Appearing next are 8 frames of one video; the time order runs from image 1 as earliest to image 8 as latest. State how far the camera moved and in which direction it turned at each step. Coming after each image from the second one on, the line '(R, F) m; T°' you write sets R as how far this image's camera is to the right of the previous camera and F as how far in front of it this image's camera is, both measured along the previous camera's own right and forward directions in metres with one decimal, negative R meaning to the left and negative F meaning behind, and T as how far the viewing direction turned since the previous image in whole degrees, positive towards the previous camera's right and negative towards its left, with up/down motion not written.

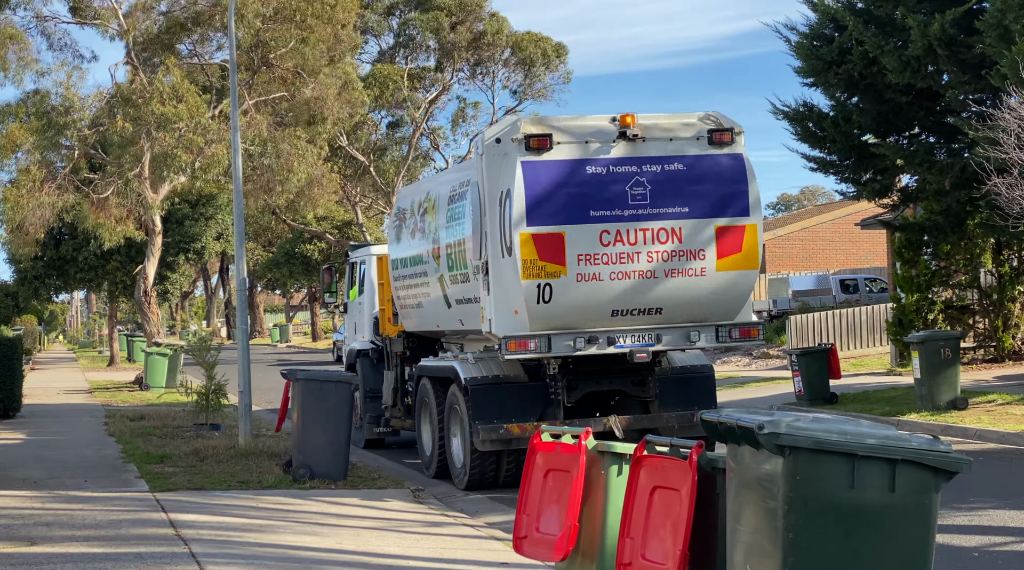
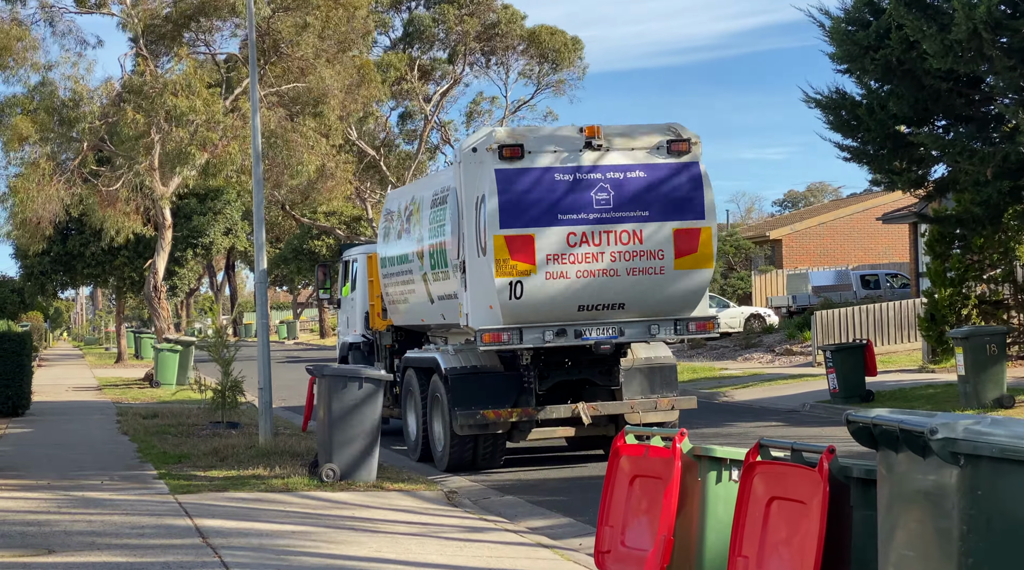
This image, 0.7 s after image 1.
(-0.3, +0.6) m; 0°
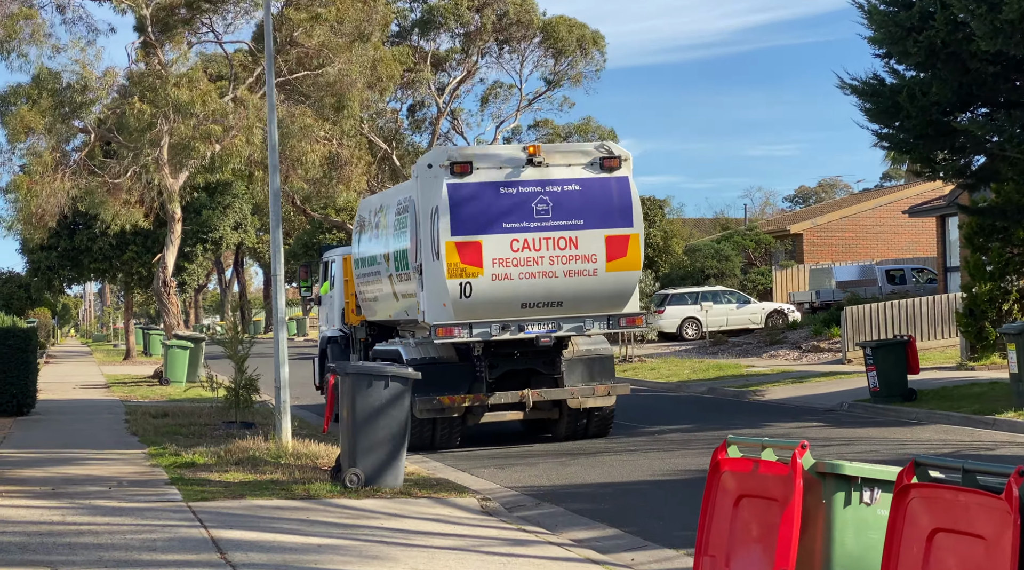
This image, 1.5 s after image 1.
(-0.2, +0.8) m; 0°
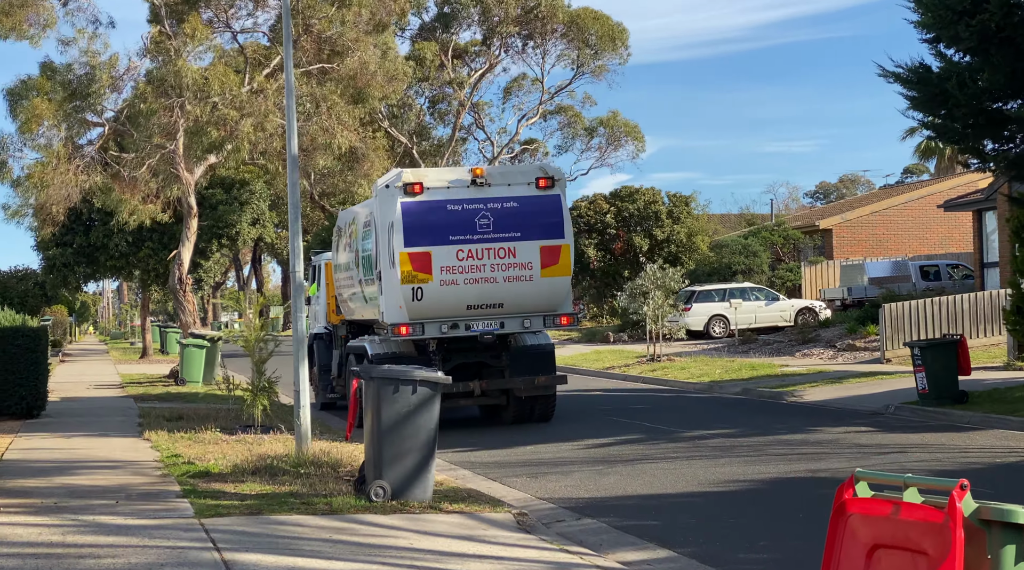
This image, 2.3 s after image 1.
(-0.2, +0.8) m; -1°
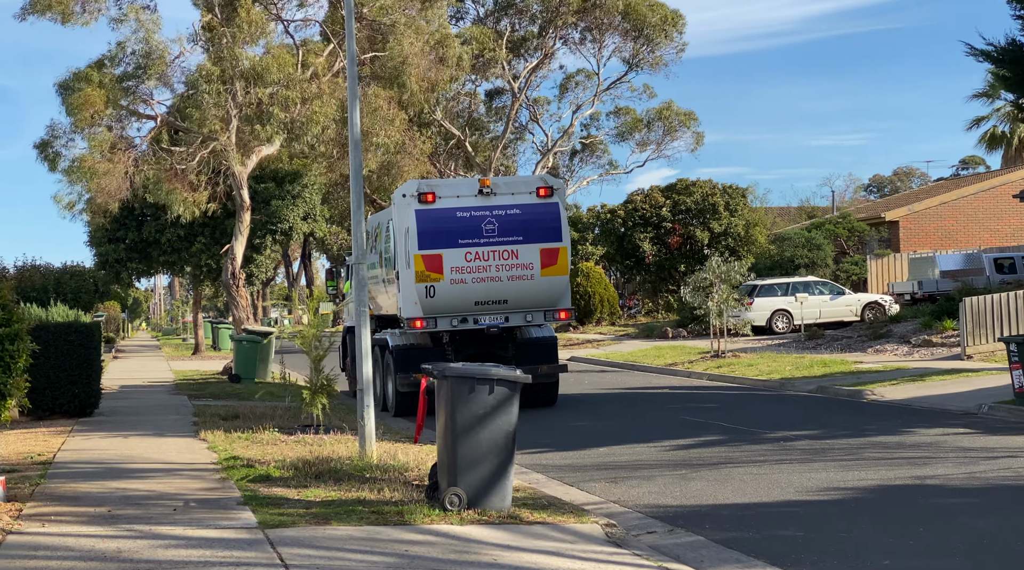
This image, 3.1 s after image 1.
(-0.3, +0.8) m; -2°
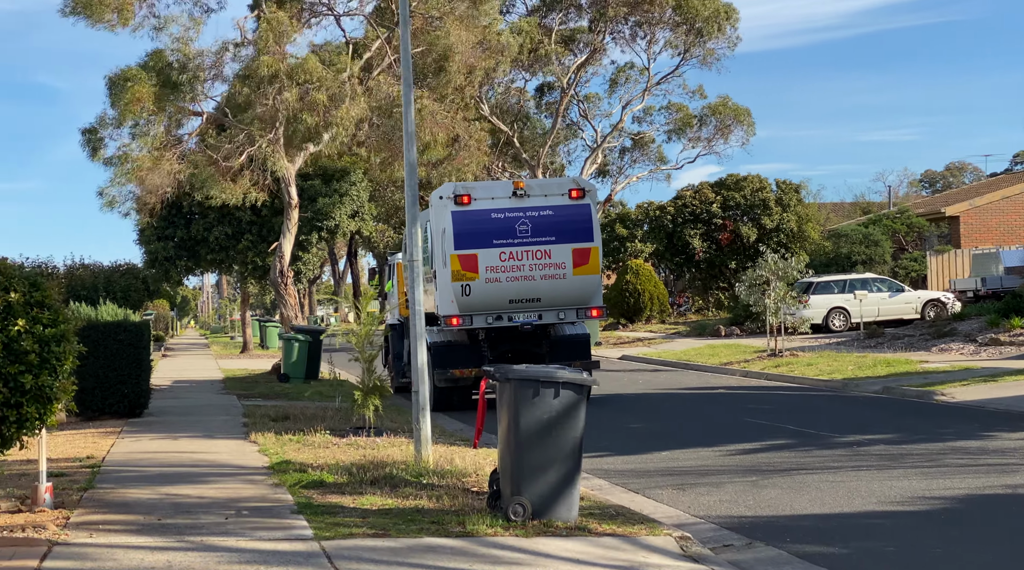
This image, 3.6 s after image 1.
(-0.2, +0.5) m; -2°
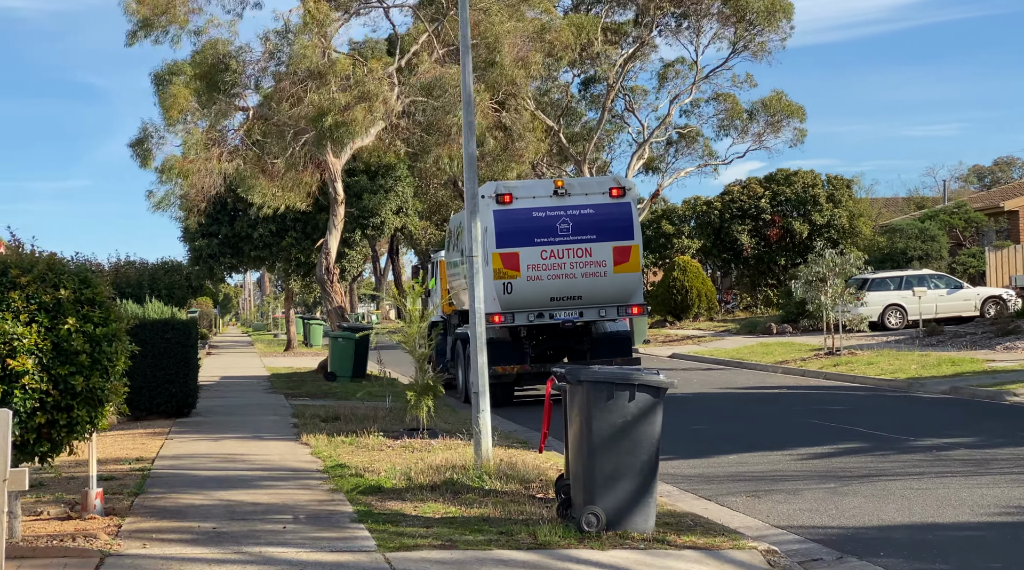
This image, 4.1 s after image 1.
(-0.2, +0.5) m; -2°
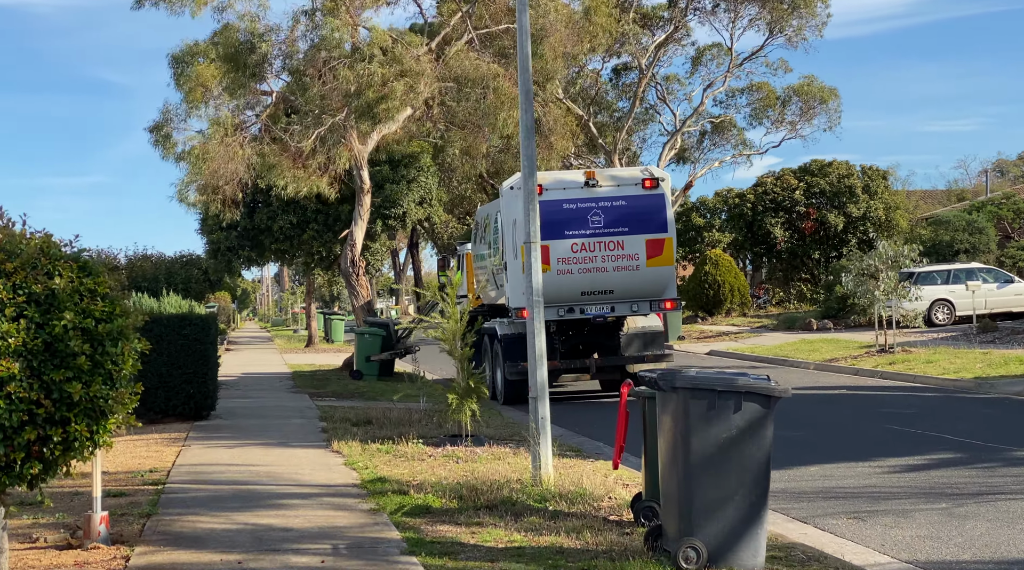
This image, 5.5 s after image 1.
(-0.4, +1.4) m; -1°
